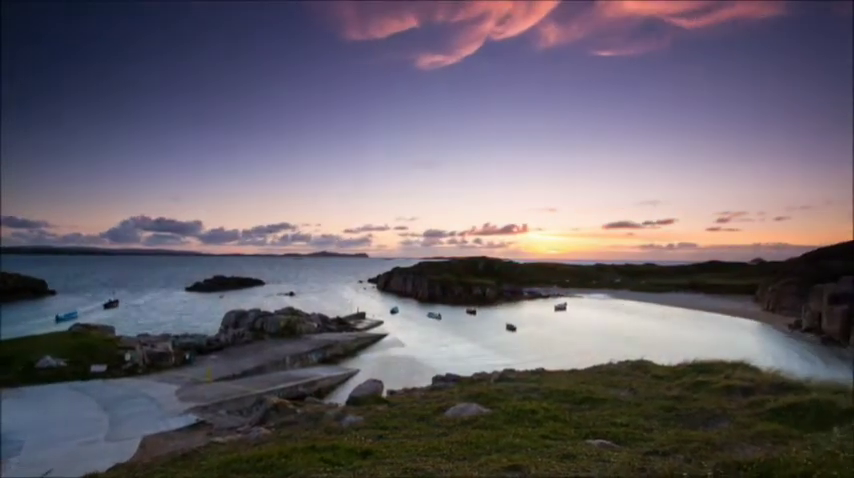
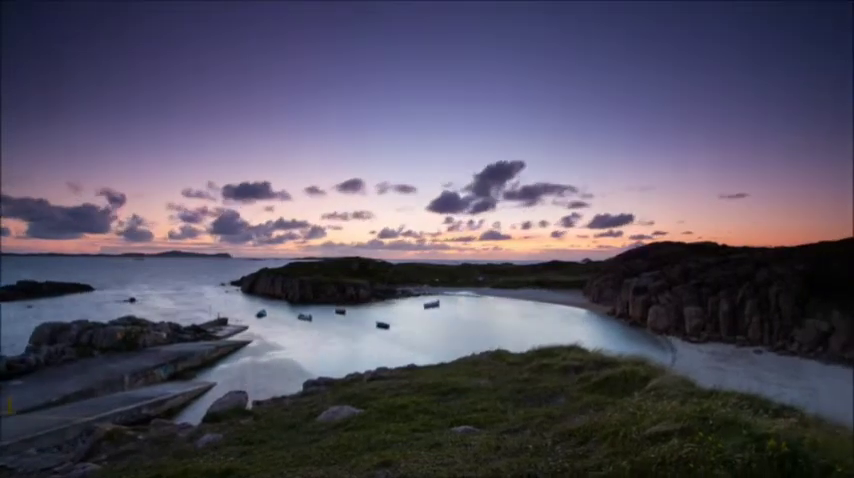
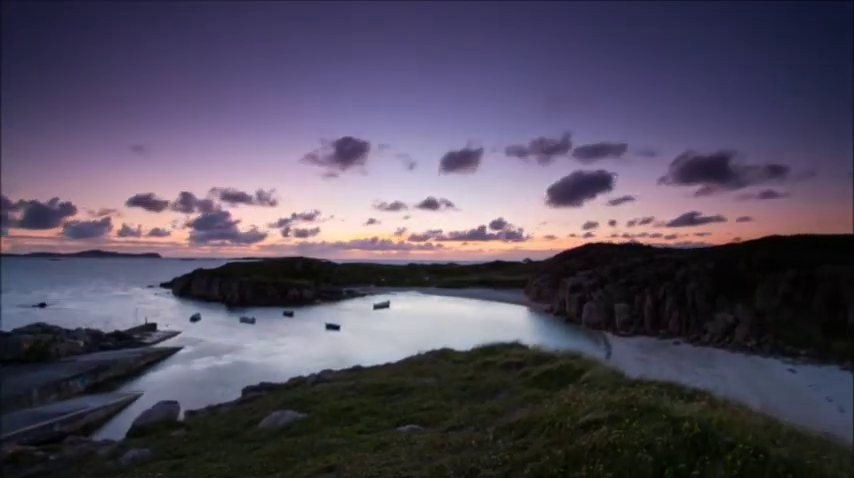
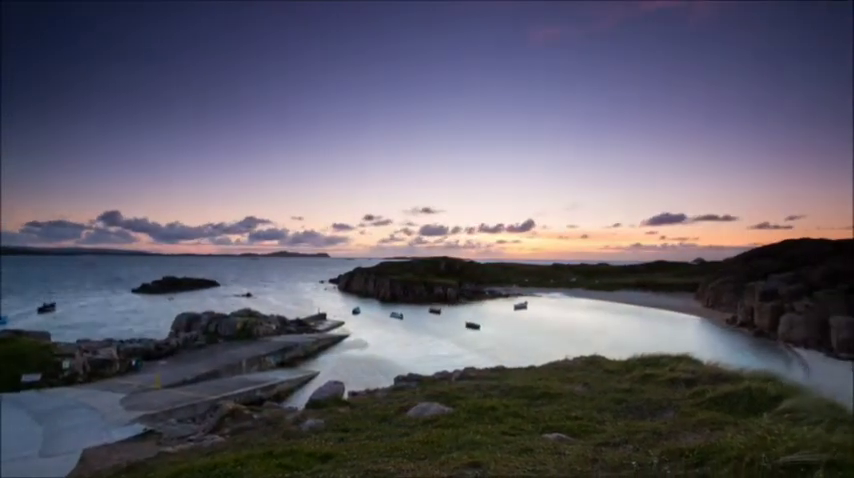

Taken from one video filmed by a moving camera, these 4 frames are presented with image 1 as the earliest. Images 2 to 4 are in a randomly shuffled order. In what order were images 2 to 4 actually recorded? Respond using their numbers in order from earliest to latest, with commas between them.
4, 2, 3
